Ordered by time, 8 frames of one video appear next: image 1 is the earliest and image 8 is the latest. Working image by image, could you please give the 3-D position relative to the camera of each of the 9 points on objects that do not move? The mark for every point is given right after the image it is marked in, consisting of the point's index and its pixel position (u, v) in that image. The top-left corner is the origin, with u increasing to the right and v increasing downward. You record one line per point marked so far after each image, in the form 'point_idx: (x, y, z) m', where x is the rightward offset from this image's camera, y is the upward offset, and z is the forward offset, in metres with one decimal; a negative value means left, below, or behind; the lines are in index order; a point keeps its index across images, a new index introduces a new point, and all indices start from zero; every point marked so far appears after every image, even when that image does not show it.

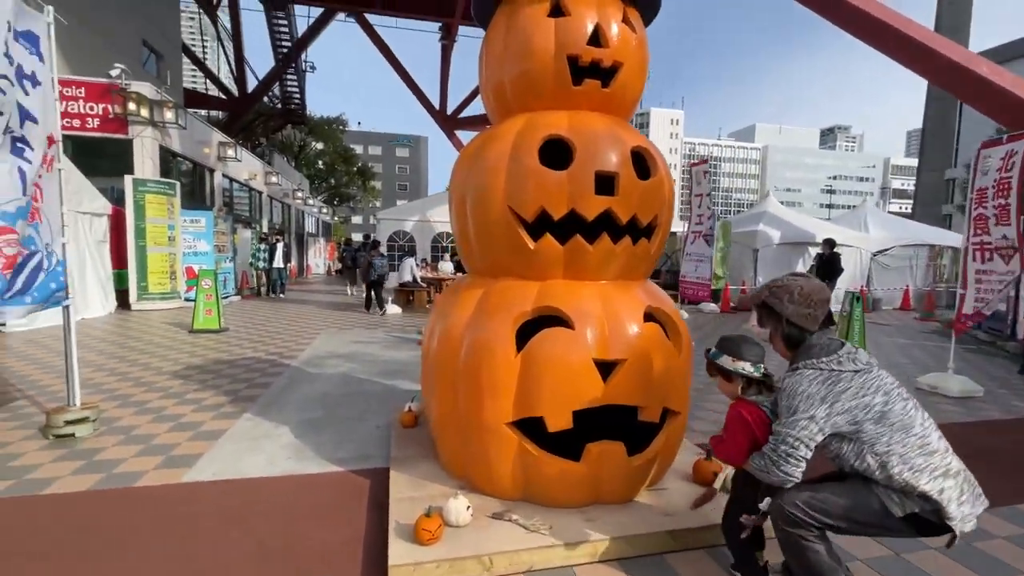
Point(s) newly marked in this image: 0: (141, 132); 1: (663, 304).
0: (-9.0, +3.8, +11.6) m
1: (+0.9, -0.1, +2.9) m
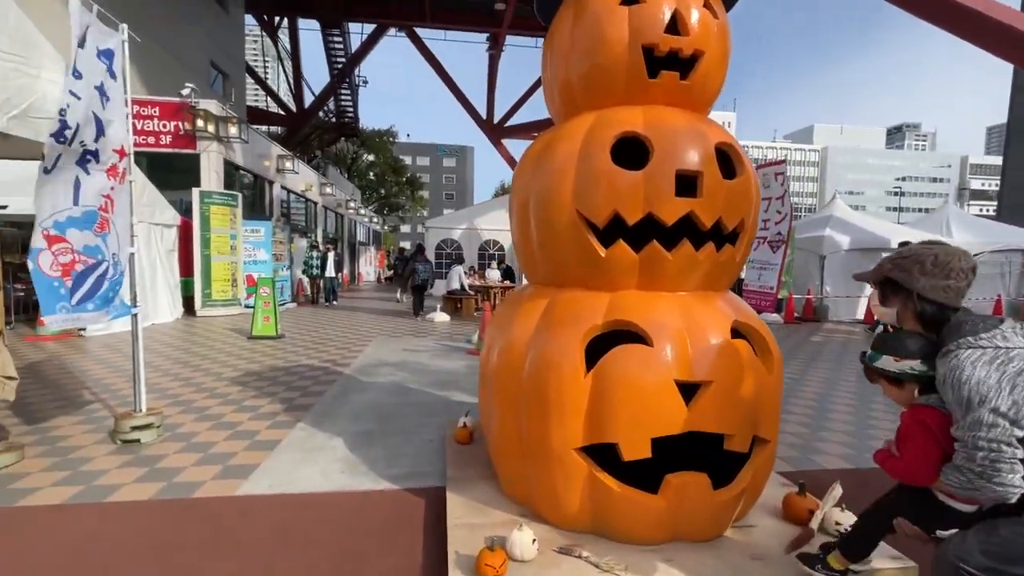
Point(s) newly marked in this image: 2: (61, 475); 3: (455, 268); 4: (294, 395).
0: (-7.7, +3.6, +12.2) m
1: (+1.3, -0.2, +2.6) m
2: (-3.2, -1.3, +3.4) m
3: (-1.6, +0.6, +13.3) m
4: (-2.5, -1.2, +5.4) m
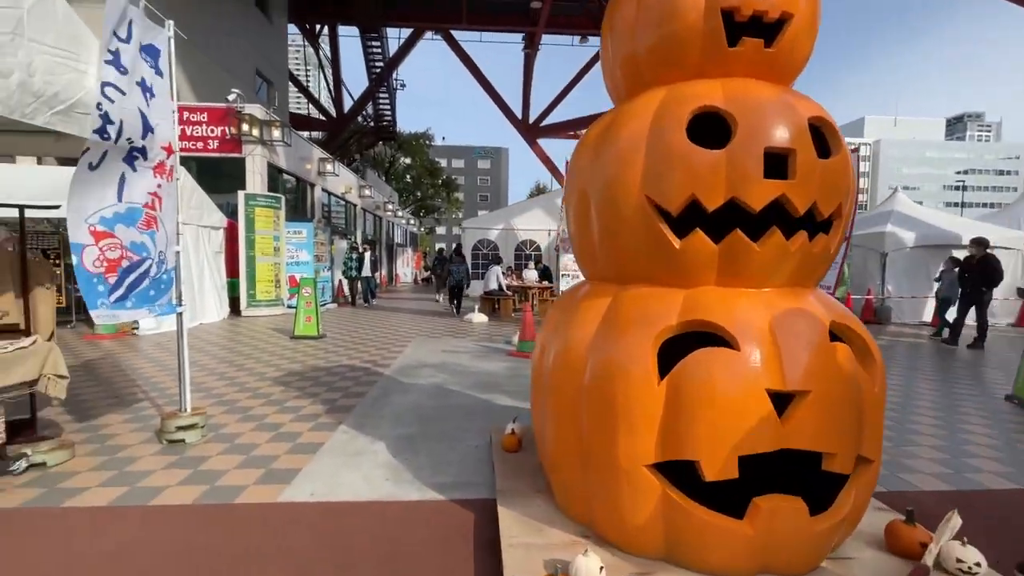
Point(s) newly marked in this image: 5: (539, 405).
0: (-6.7, +3.6, +12.5) m
1: (+1.6, -0.1, +2.3) m
2: (-2.8, -1.3, +3.4) m
3: (-0.5, +0.6, +13.1) m
4: (-2.0, -1.2, +5.3) m
5: (+0.2, -0.7, +2.8) m
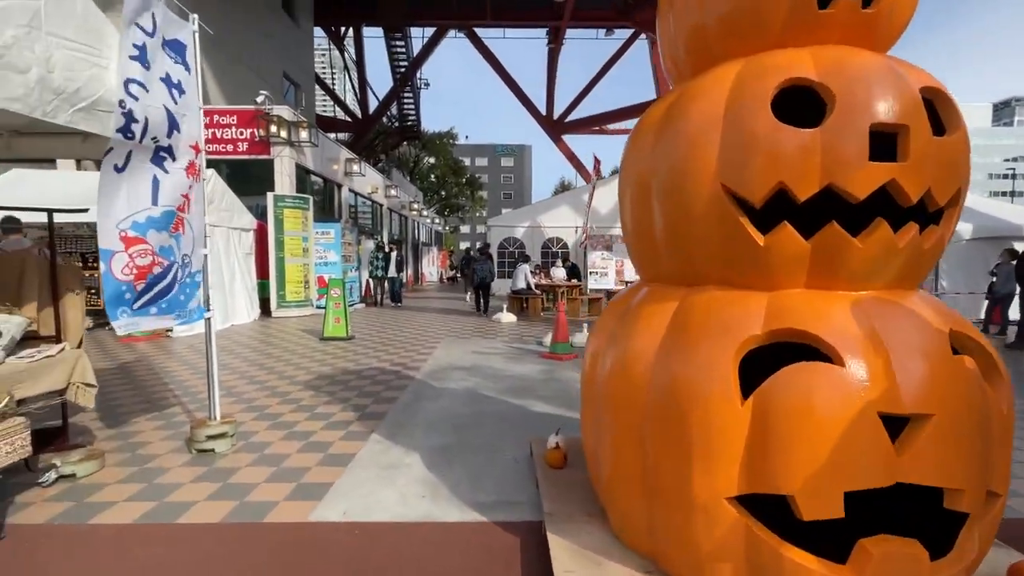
0: (-6.0, +3.5, +12.6) m
1: (+1.8, -0.2, +1.9) m
2: (-2.5, -1.4, +3.3) m
3: (+0.3, +0.6, +12.8) m
4: (-1.6, -1.2, +5.2) m
5: (+0.4, -0.7, +2.5) m
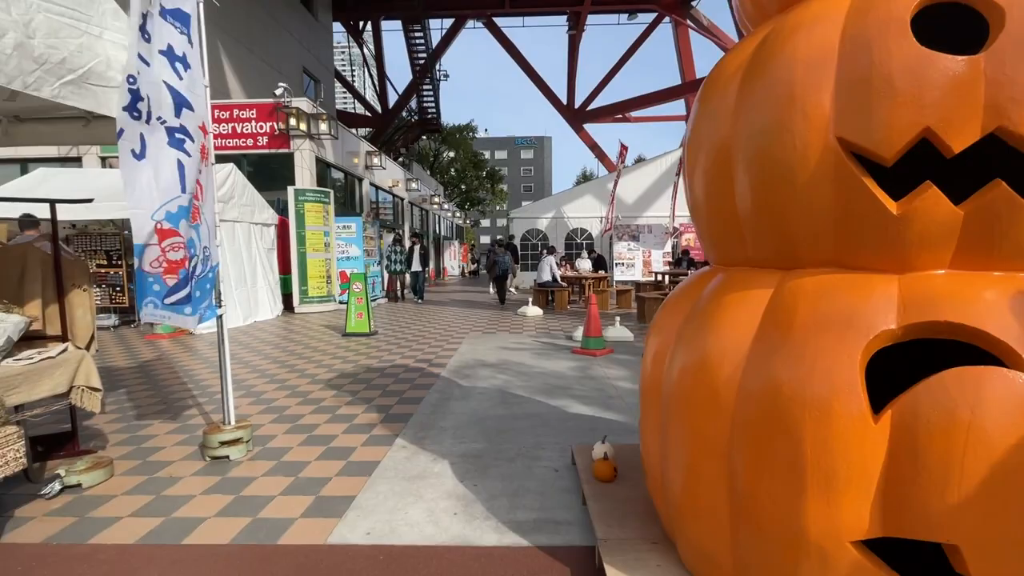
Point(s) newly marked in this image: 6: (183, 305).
0: (-5.4, +3.7, +12.4) m
1: (+2.0, -0.1, +1.5) m
2: (-2.3, -1.3, +3.0) m
3: (+0.9, +0.8, +12.4) m
4: (-1.2, -1.1, +4.8) m
5: (+0.6, -0.6, +2.1) m
6: (-2.3, -0.1, +3.3) m
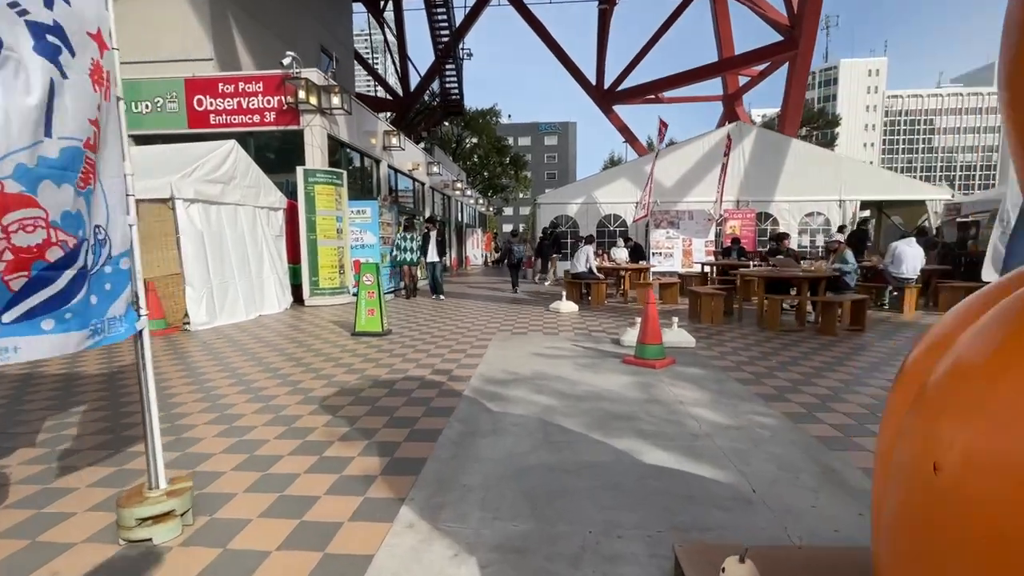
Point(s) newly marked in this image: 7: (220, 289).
0: (-4.7, +3.9, +11.3) m
1: (+2.2, -0.2, +0.1) m
2: (-2.0, -1.3, +1.9) m
3: (+1.6, +1.0, +11.1) m
4: (-0.9, -1.1, +3.7) m
5: (+0.9, -0.7, +0.8) m
6: (-2.1, -0.1, +2.1) m
7: (-5.3, 0.0, +8.8) m
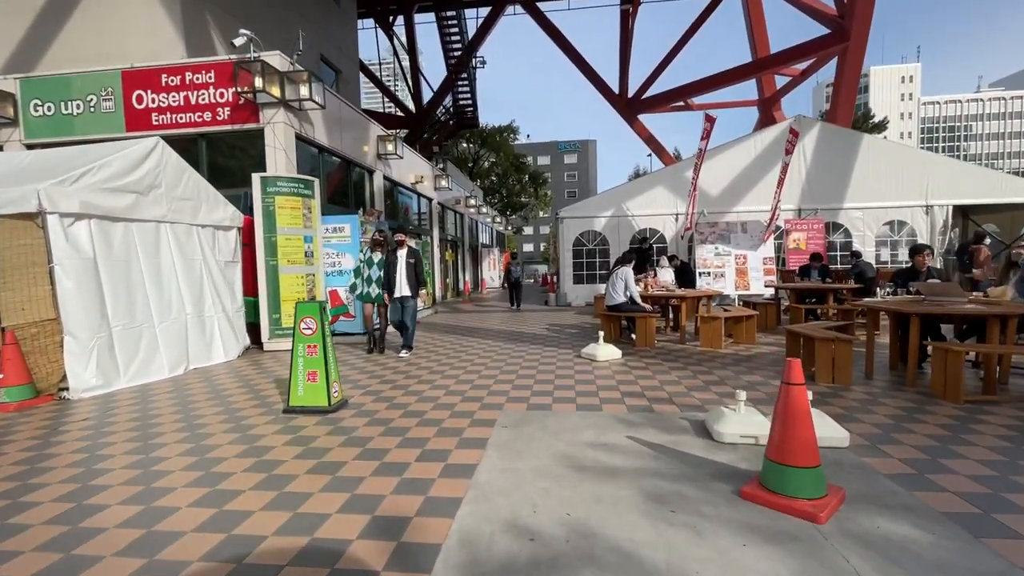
0: (-4.4, +3.2, +8.9) m
1: (+2.0, -0.3, -2.7) m
2: (-2.1, -1.6, -0.8) m
3: (+1.9, +0.3, +8.4) m
4: (-0.9, -1.5, +1.0) m
5: (+0.7, -0.9, -1.9) m
6: (-2.1, -0.4, -0.5) m
7: (-5.1, -0.7, +6.4) m
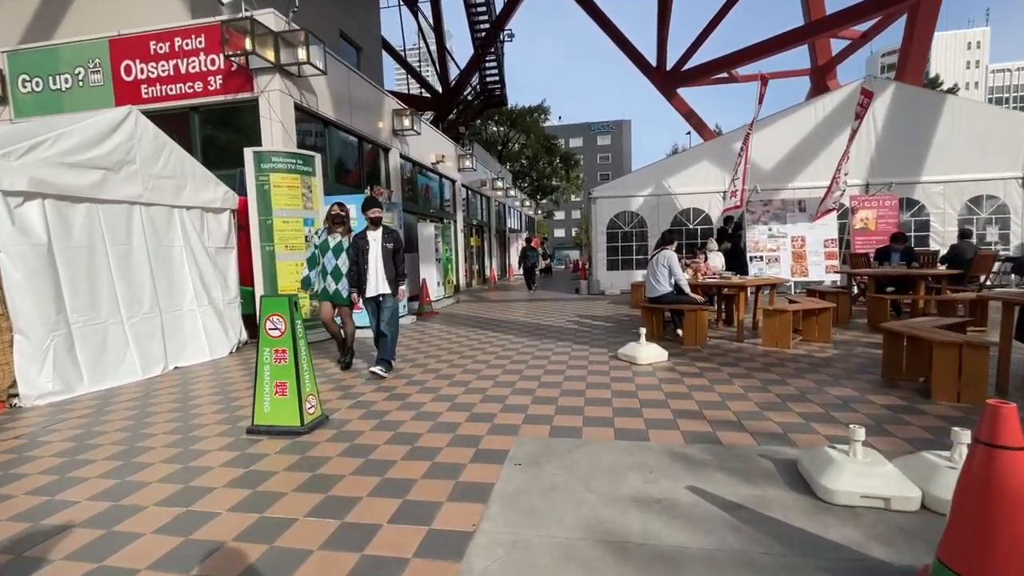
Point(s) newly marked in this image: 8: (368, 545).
0: (-4.0, +3.3, +8.0) m
1: (+1.7, -0.5, -3.9) m
2: (-2.3, -1.7, -1.7) m
3: (+2.3, +0.5, +7.1) m
4: (-1.0, -1.5, -0.1) m
5: (+0.4, -1.0, -3.1) m
6: (-2.4, -0.5, -1.5) m
7: (-4.8, -0.6, +5.6) m
8: (-0.7, -1.3, +2.5) m
